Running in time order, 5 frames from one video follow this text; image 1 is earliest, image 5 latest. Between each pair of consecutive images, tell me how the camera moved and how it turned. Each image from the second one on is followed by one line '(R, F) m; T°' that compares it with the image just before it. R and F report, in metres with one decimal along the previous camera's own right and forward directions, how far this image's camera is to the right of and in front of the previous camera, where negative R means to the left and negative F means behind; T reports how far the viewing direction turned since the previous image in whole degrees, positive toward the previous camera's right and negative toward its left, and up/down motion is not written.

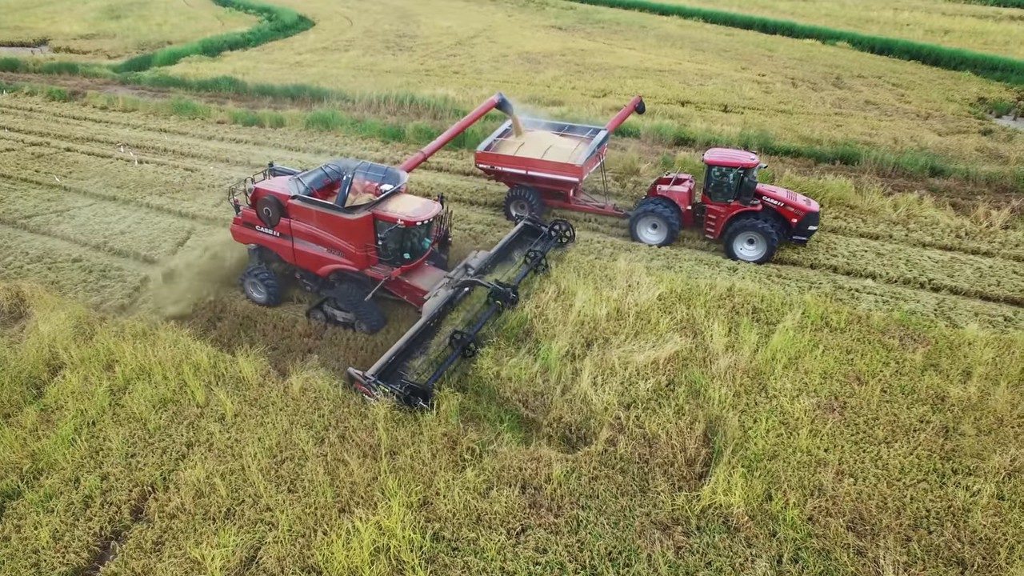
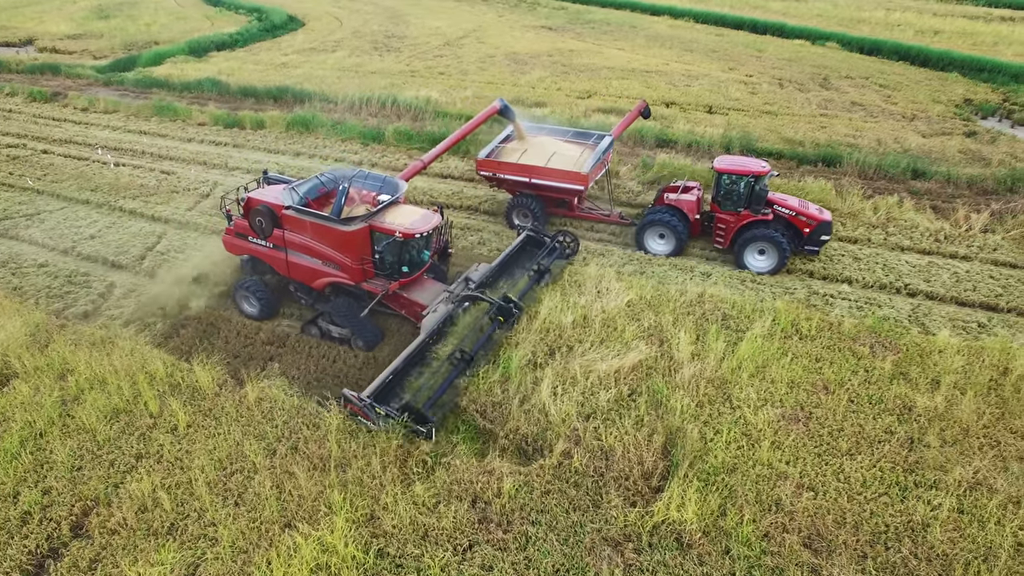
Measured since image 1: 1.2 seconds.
(+0.4, +0.1) m; 0°
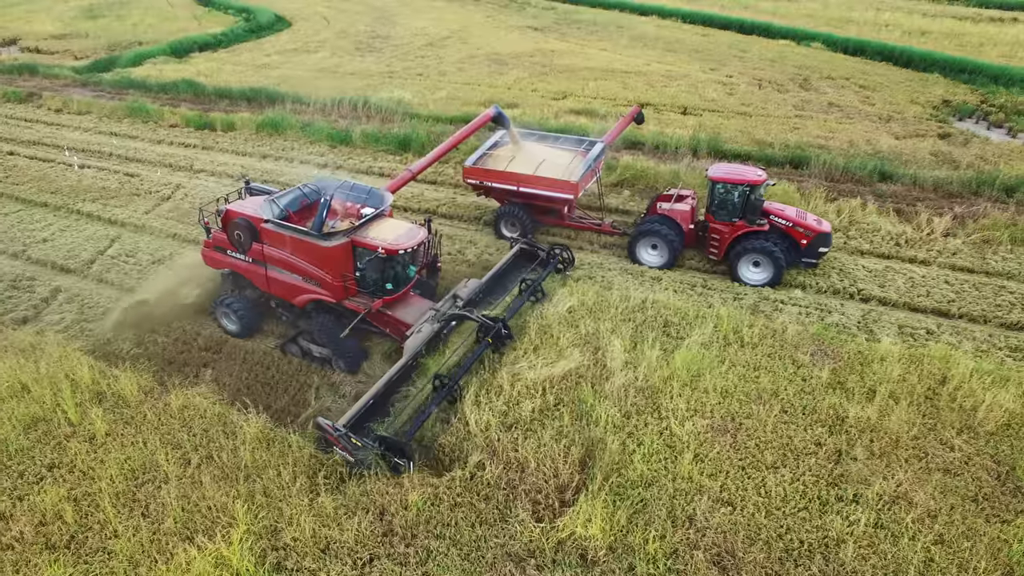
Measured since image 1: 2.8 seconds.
(+0.7, +0.1) m; 0°
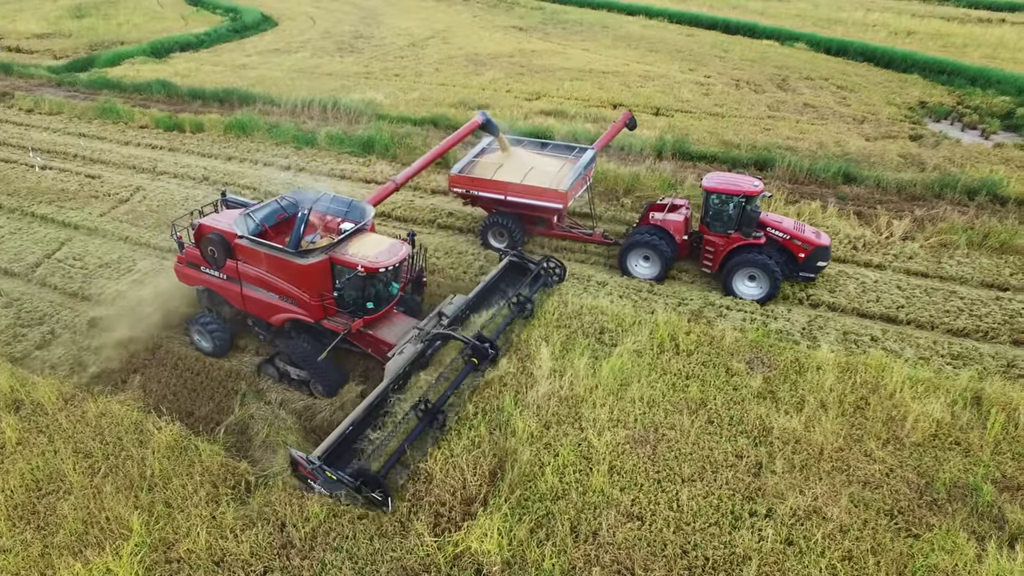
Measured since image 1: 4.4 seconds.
(+0.7, +0.1) m; 0°
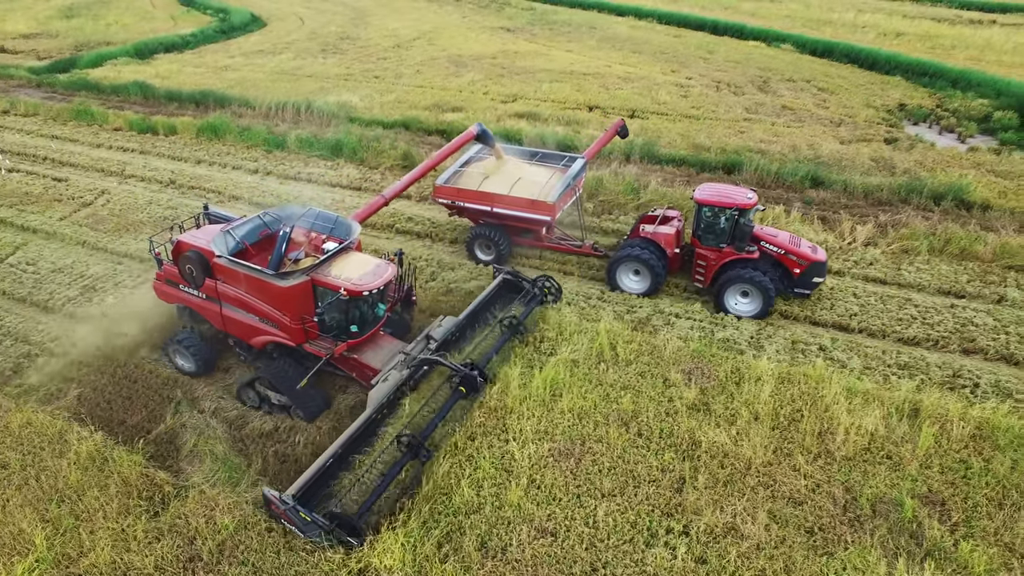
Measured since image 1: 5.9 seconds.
(+0.7, +0.1) m; 0°
